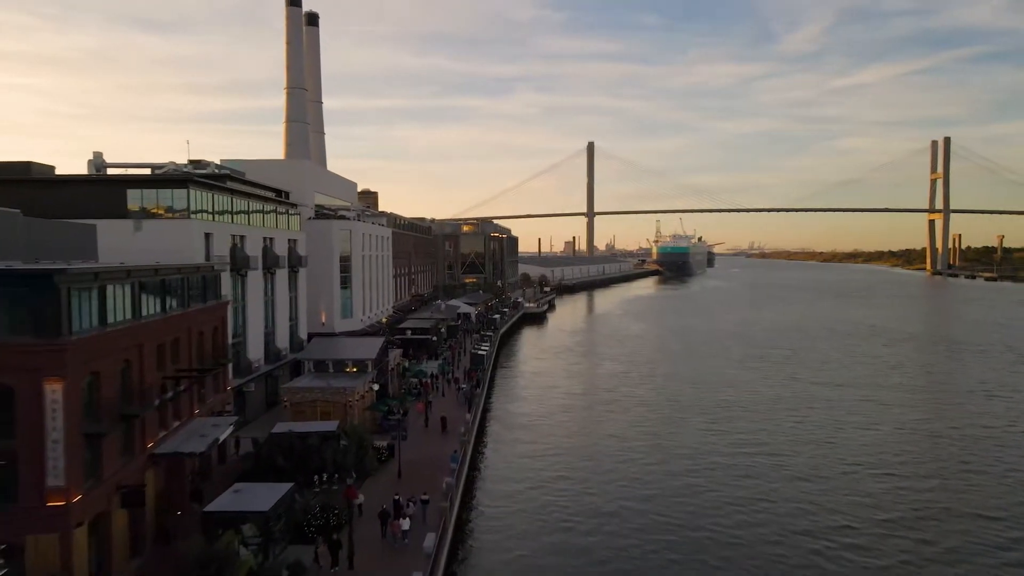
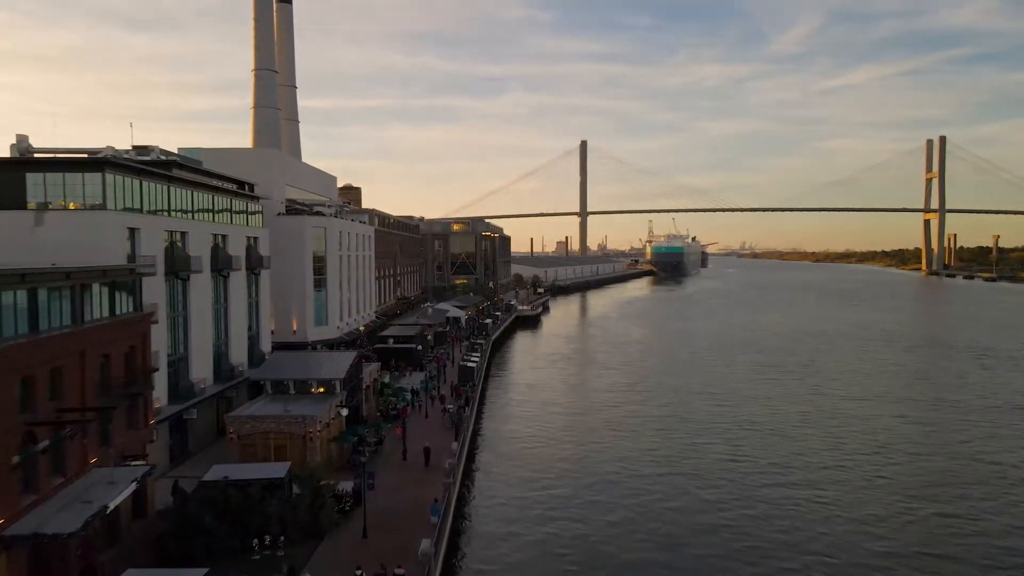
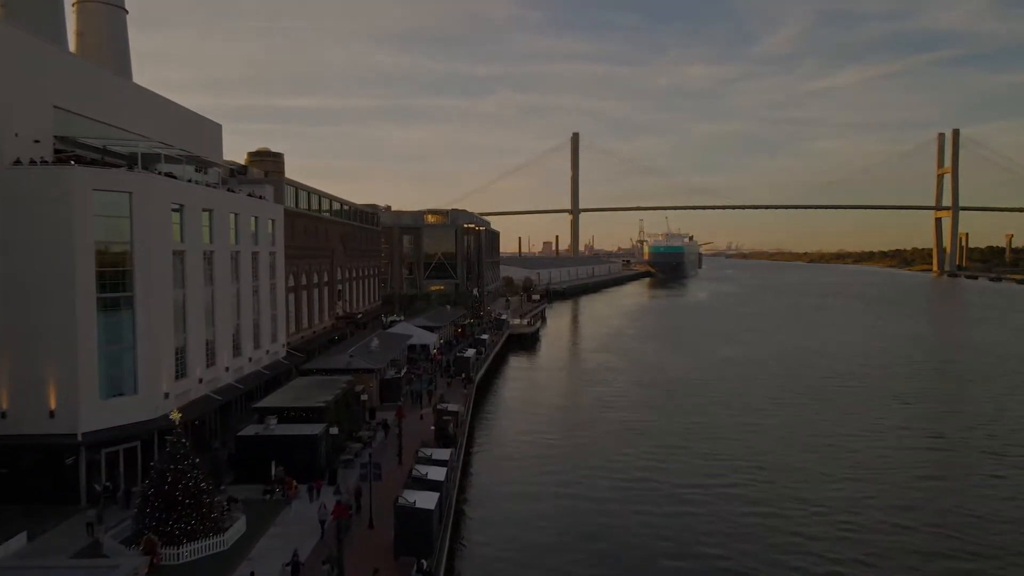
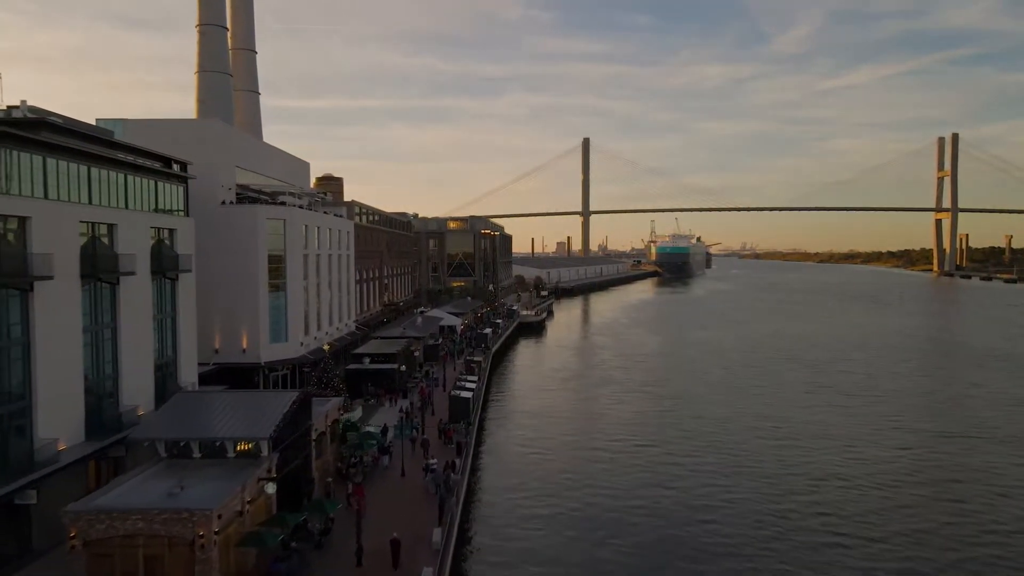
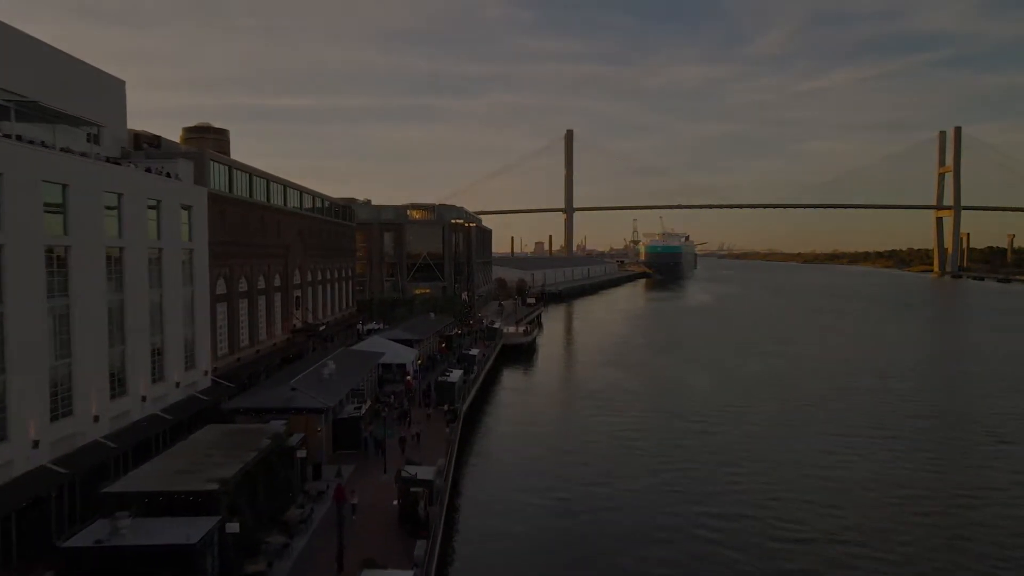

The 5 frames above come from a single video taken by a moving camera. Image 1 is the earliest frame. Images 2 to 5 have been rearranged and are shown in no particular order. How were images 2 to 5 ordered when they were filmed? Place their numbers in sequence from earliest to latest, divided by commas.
2, 4, 3, 5
